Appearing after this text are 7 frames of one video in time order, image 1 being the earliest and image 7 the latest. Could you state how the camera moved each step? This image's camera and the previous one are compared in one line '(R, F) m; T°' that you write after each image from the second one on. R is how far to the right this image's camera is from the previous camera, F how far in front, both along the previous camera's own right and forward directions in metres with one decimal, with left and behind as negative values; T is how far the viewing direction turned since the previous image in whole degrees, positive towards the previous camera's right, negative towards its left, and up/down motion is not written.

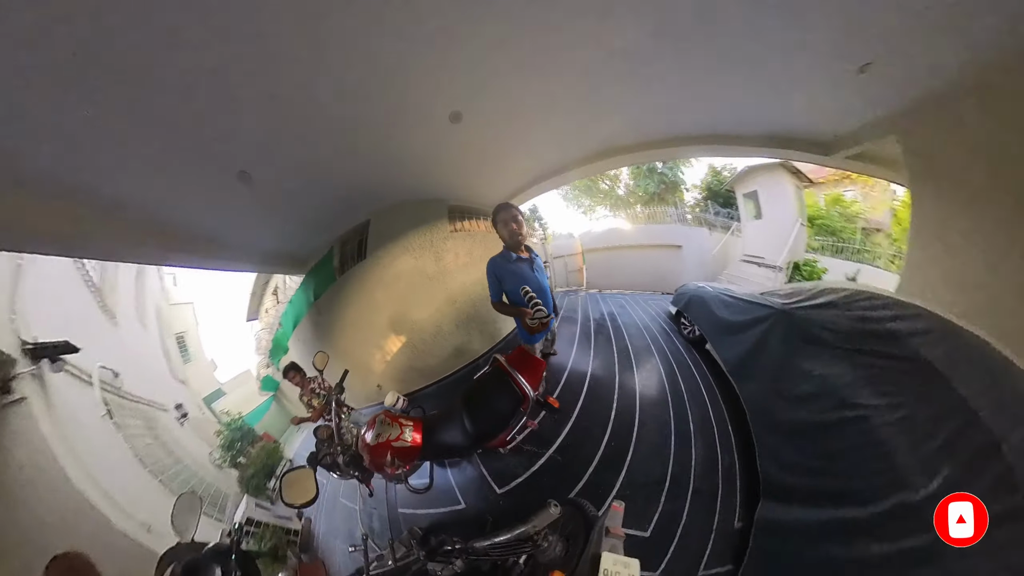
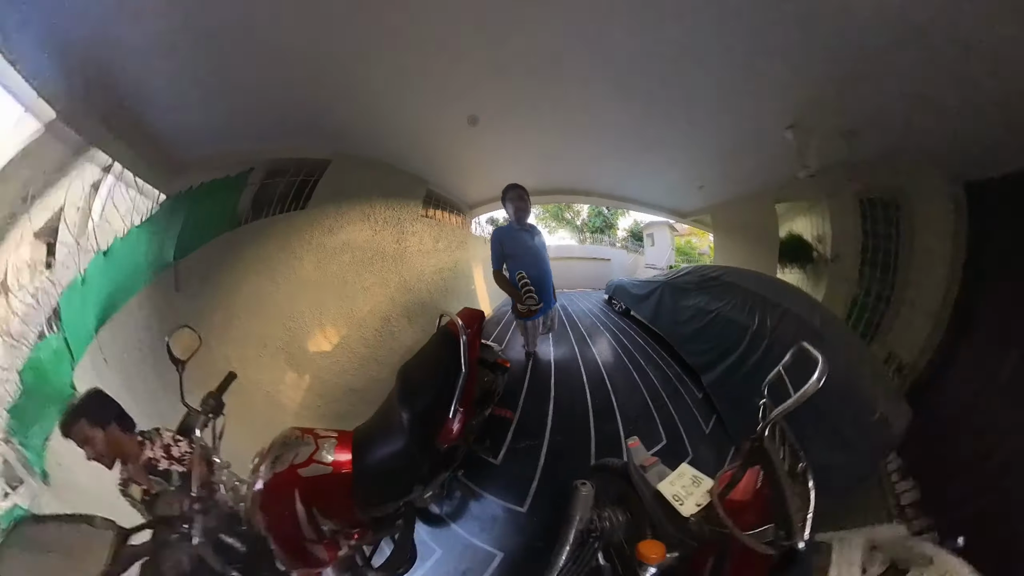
(-0.6, +0.1) m; +31°
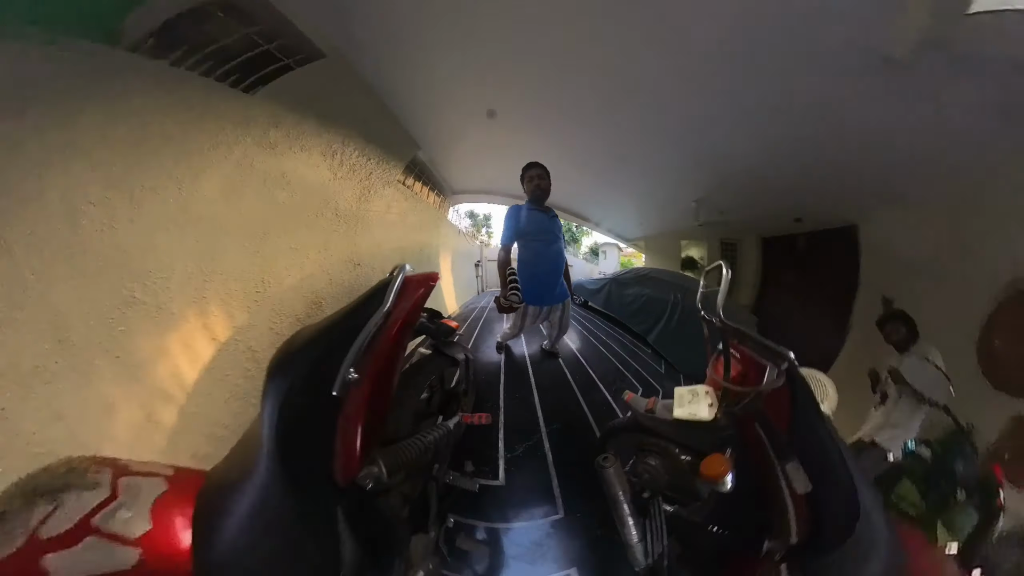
(-0.5, +0.1) m; +26°
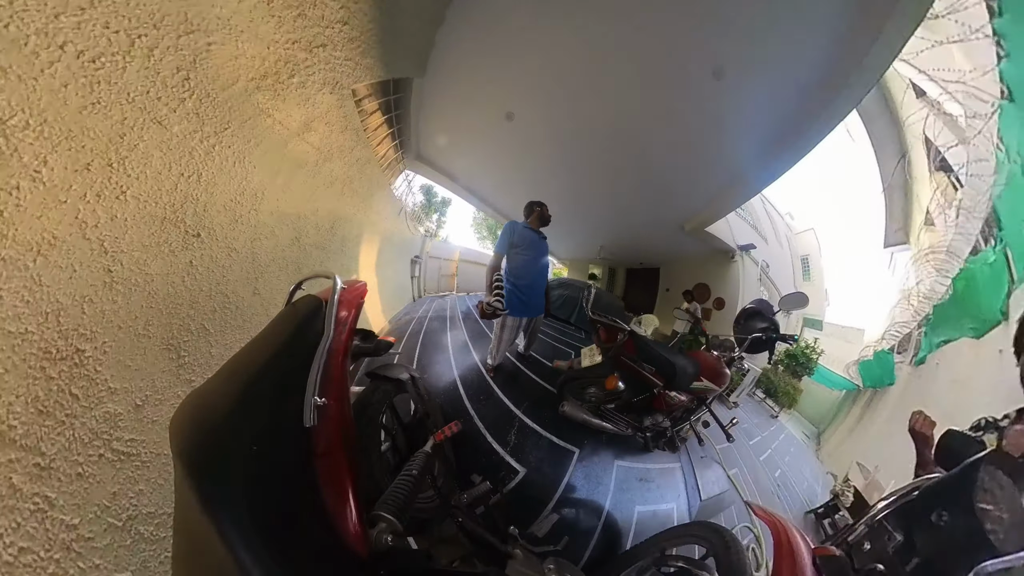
(-0.8, +0.3) m; +47°
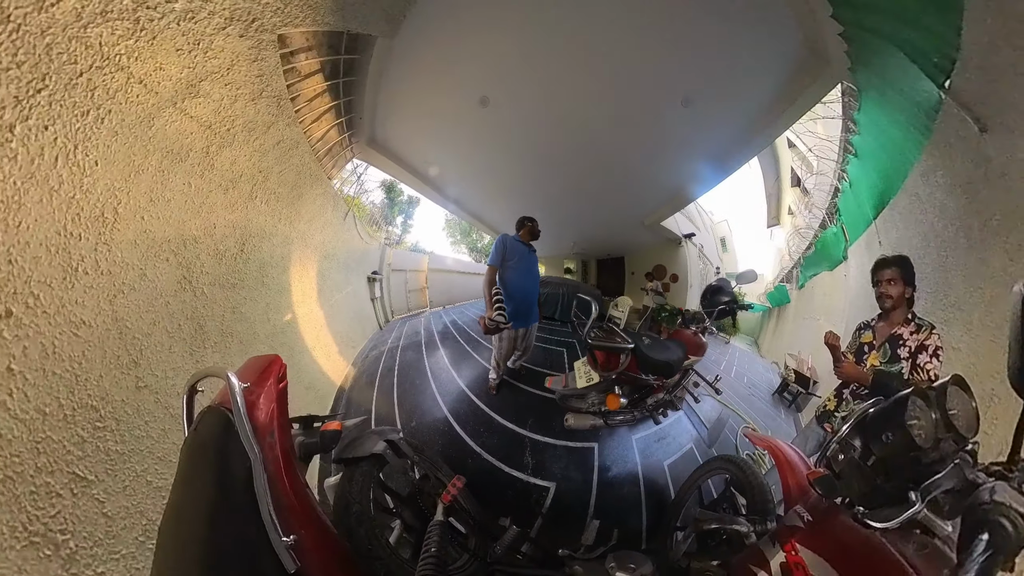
(-0.2, 0.0) m; +18°
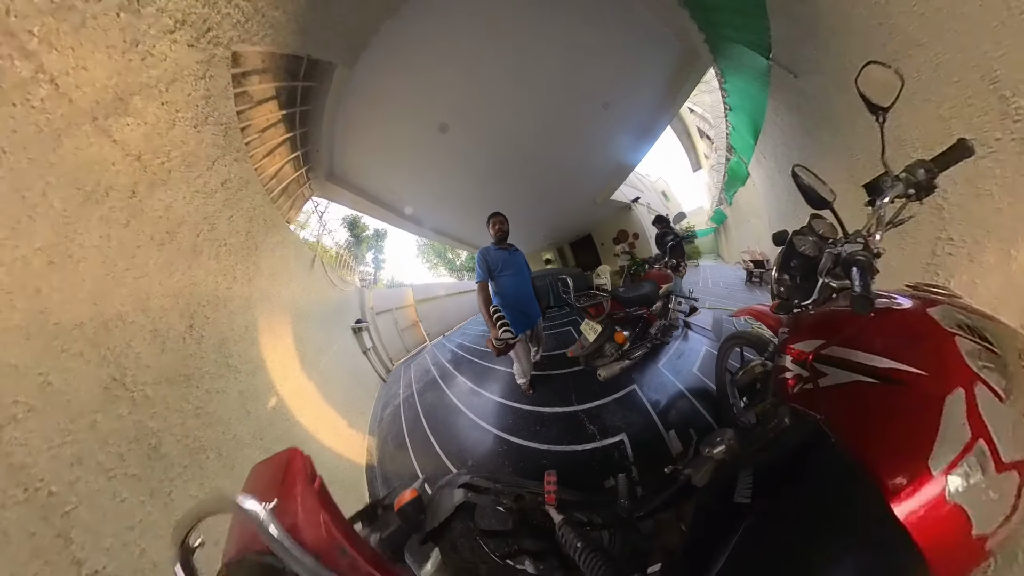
(-0.2, 0.0) m; +13°
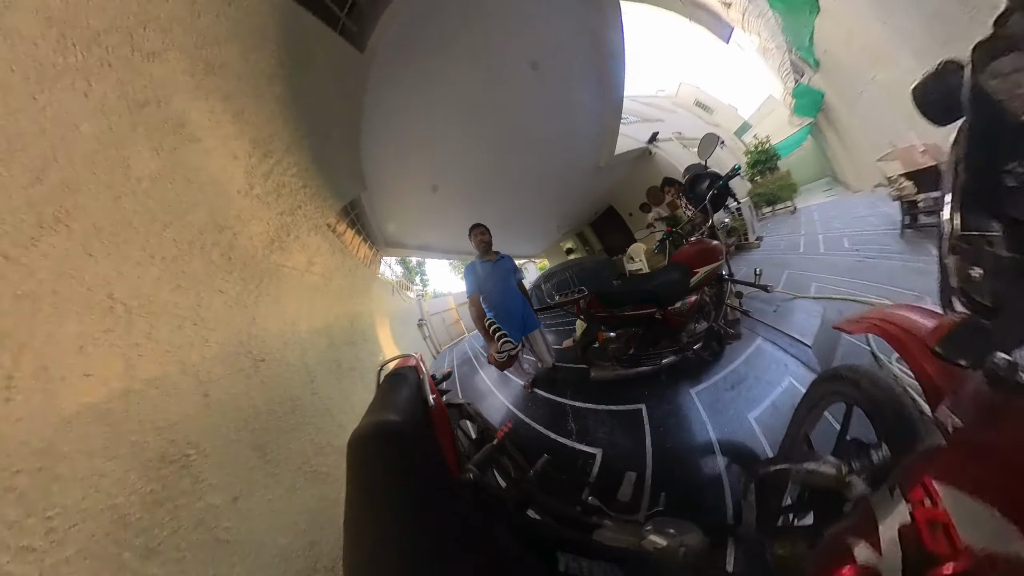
(+0.6, +0.1) m; -36°
